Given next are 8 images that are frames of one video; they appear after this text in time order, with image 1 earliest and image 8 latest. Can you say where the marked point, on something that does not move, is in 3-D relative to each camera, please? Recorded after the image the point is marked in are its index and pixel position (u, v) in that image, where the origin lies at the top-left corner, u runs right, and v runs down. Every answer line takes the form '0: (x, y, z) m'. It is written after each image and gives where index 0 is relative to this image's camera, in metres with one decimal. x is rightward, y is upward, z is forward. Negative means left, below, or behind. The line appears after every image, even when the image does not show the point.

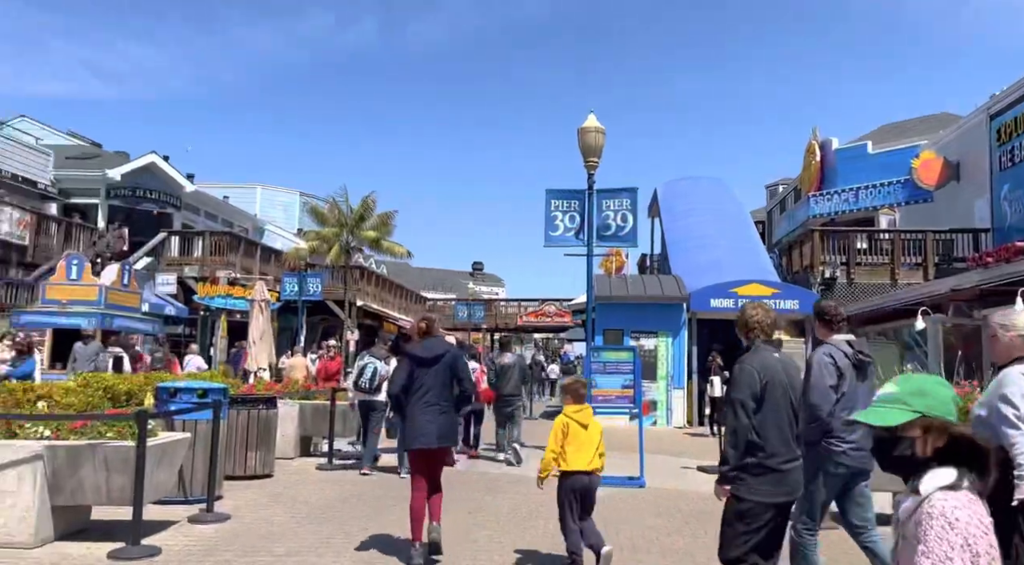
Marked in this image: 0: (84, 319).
0: (-7.4, -0.6, +14.7) m
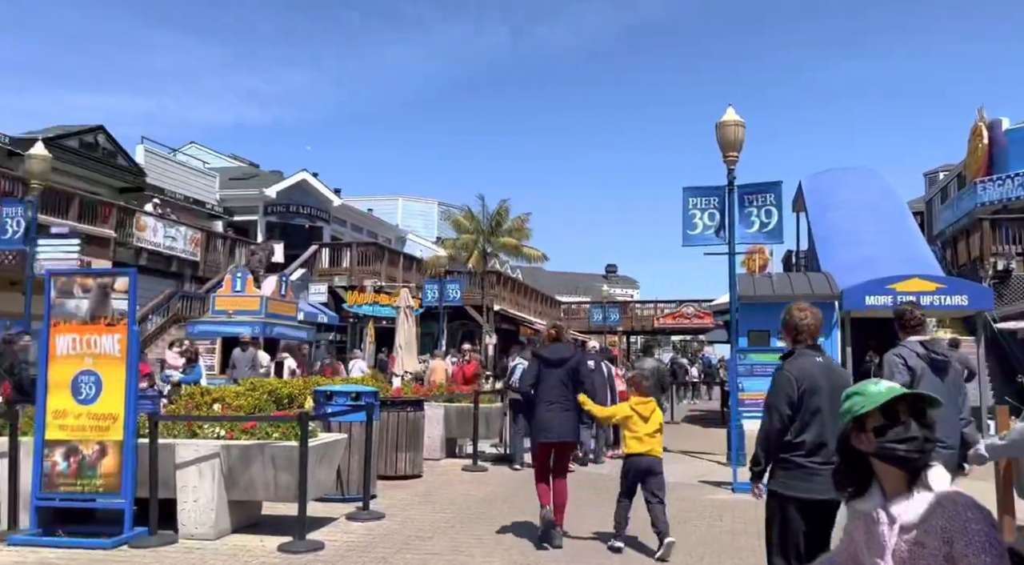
0: (-4.9, -0.8, +16.0) m
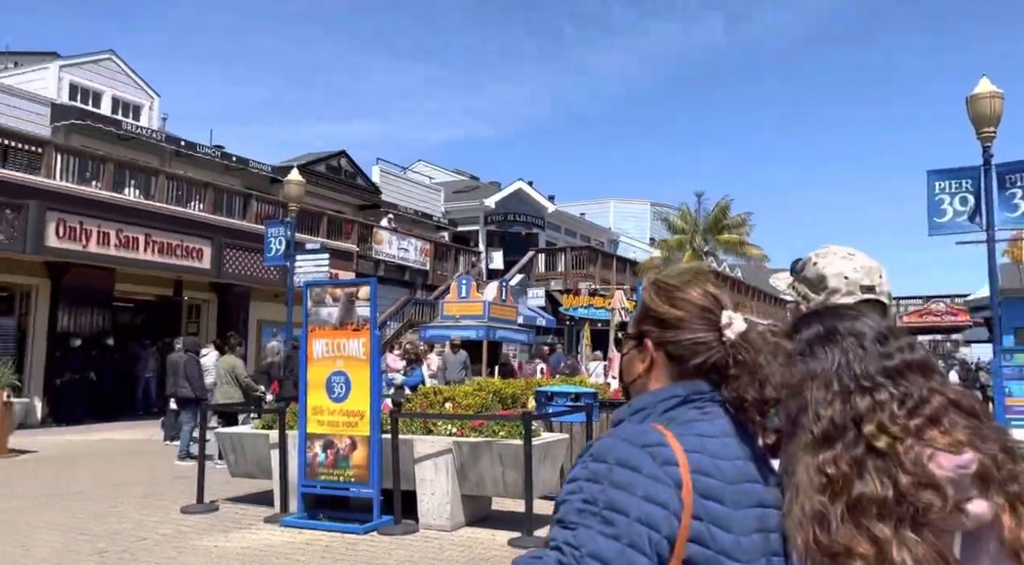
0: (-0.7, -0.9, +17.3) m
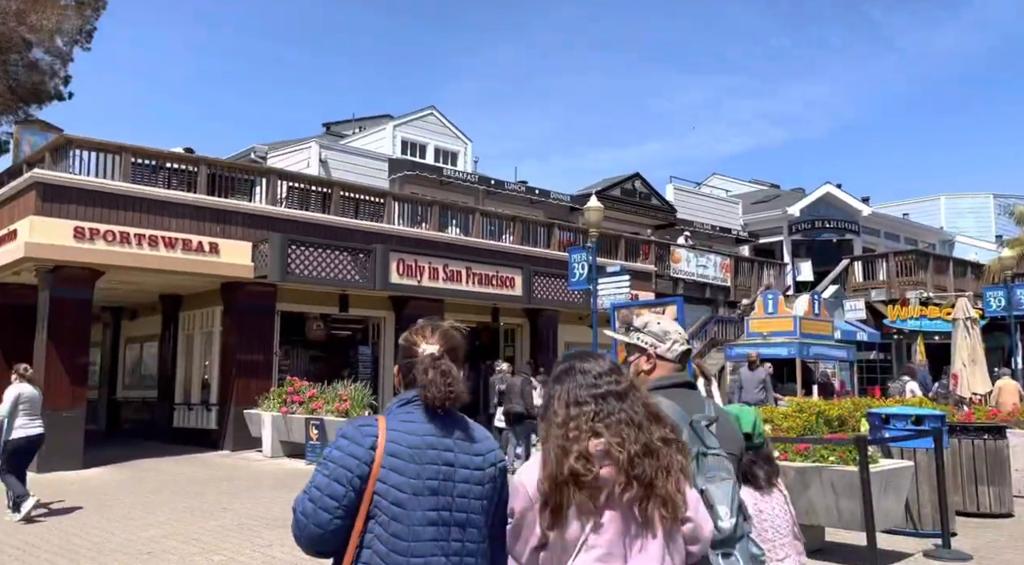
0: (+5.1, -1.2, +16.9) m
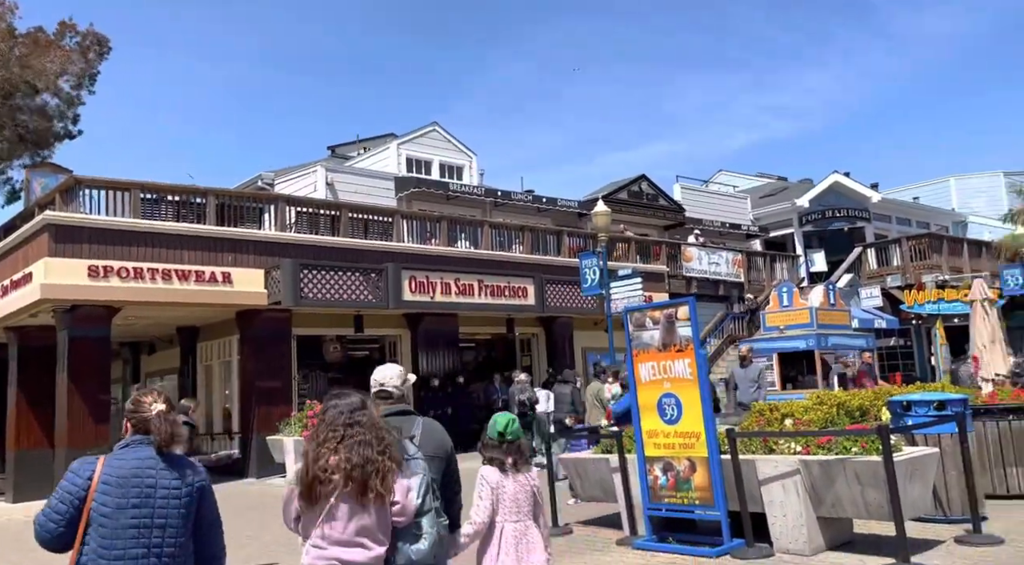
0: (+5.4, -1.1, +16.8) m
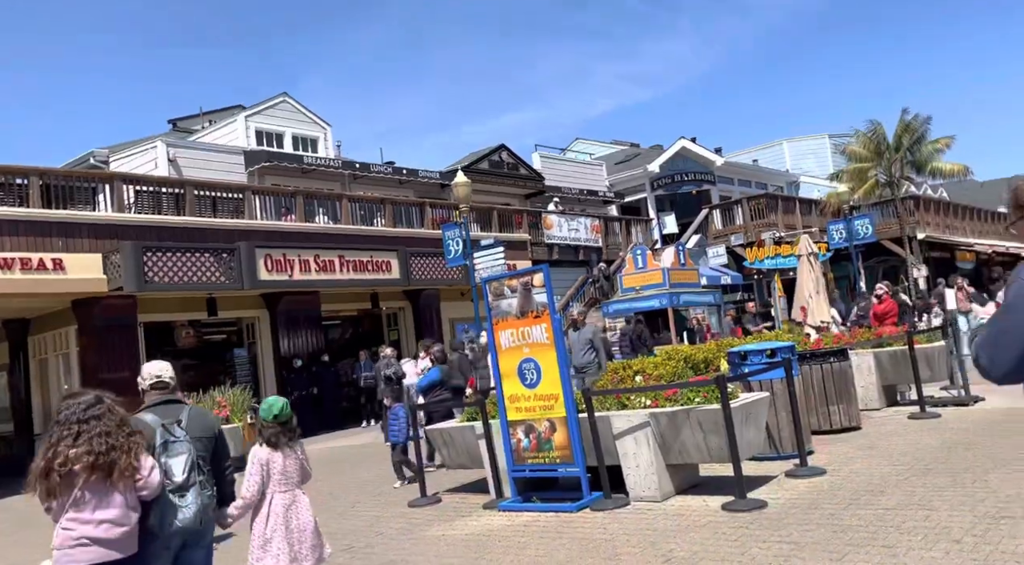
0: (+2.8, -0.3, +17.3) m
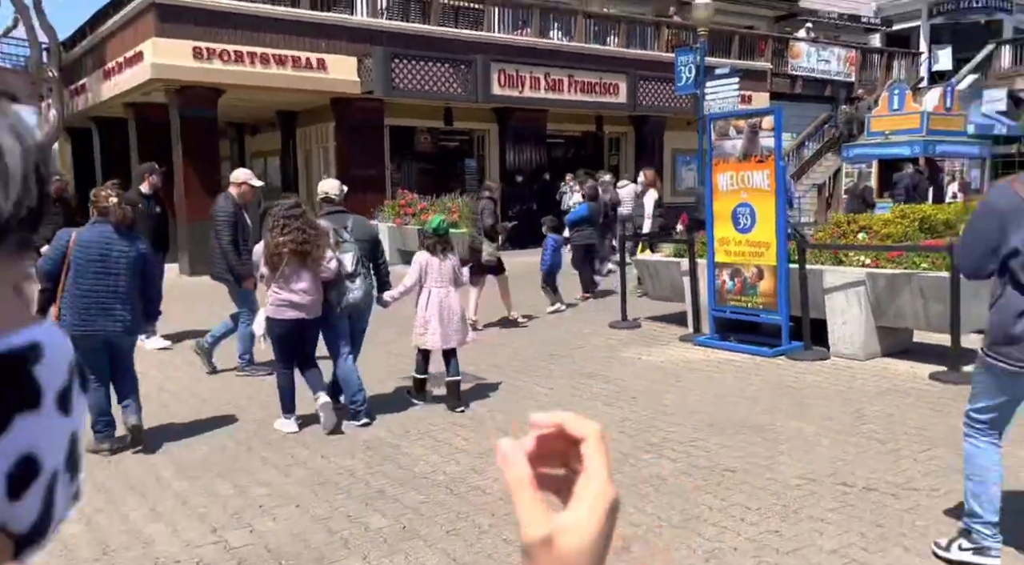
0: (+7.0, +2.4, +16.2) m
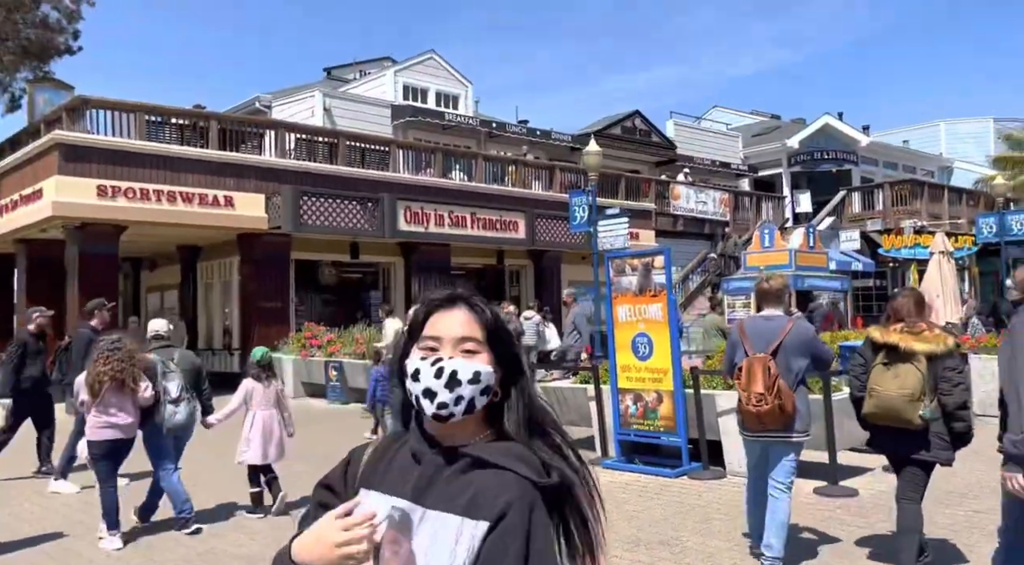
0: (+5.2, 0.0, +17.3) m
